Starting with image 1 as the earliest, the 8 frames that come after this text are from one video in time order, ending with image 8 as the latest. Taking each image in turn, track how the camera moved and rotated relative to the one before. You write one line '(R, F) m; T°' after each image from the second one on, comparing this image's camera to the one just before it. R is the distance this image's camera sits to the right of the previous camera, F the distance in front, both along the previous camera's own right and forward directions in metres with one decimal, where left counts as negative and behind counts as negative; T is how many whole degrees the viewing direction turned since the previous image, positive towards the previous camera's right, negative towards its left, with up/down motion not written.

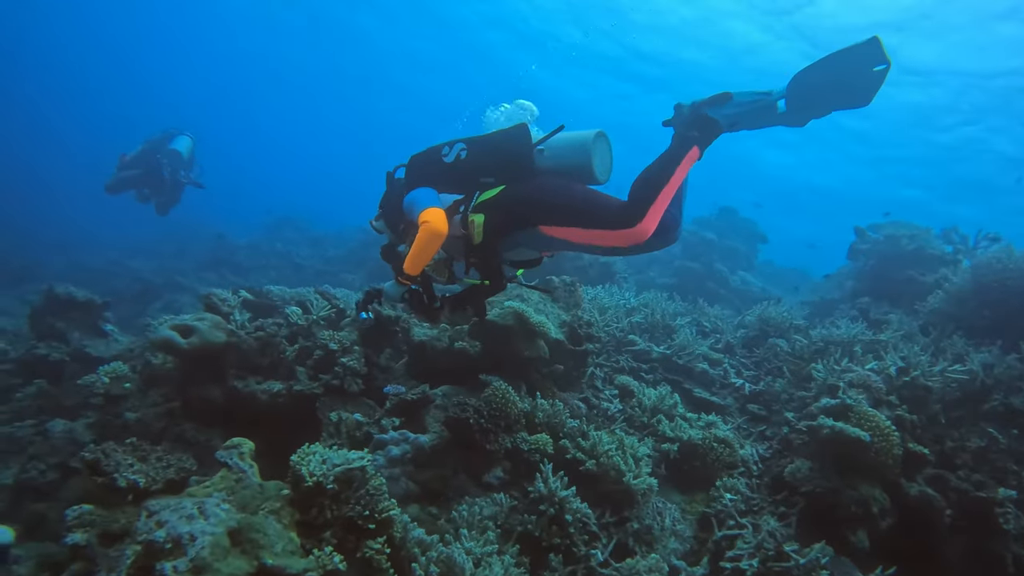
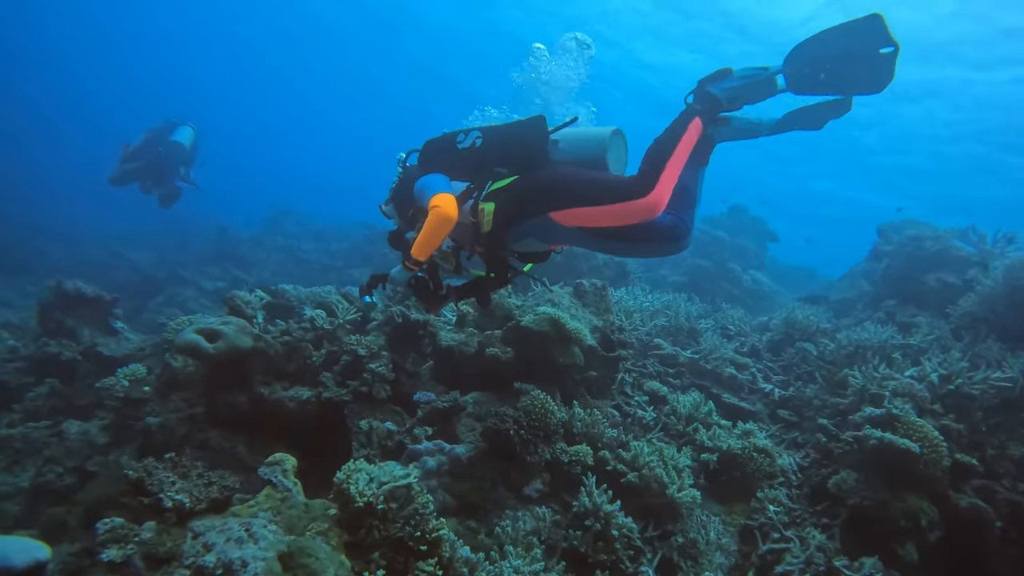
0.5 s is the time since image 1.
(-0.3, +0.1) m; +1°
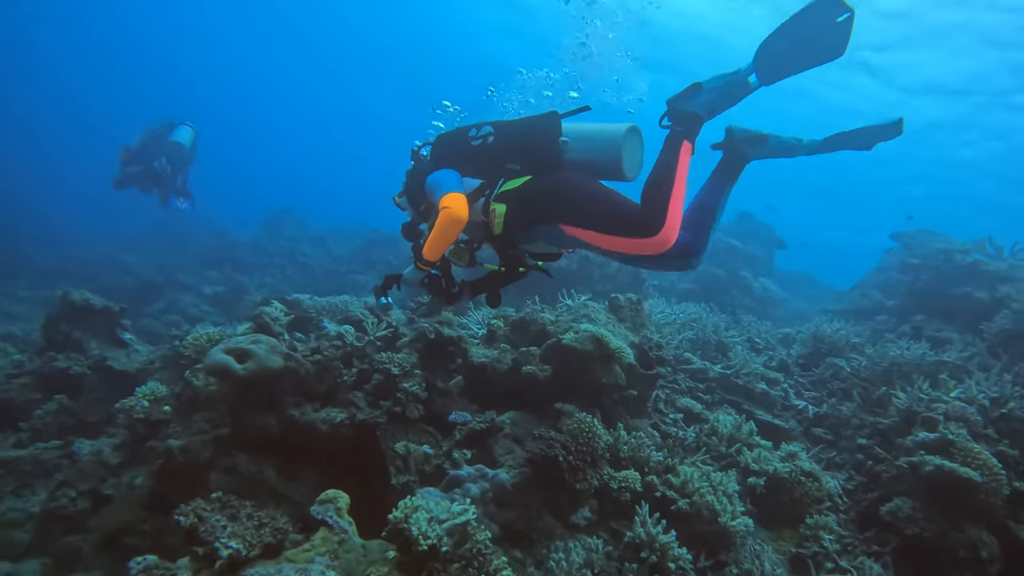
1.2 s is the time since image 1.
(-0.4, +0.2) m; +1°
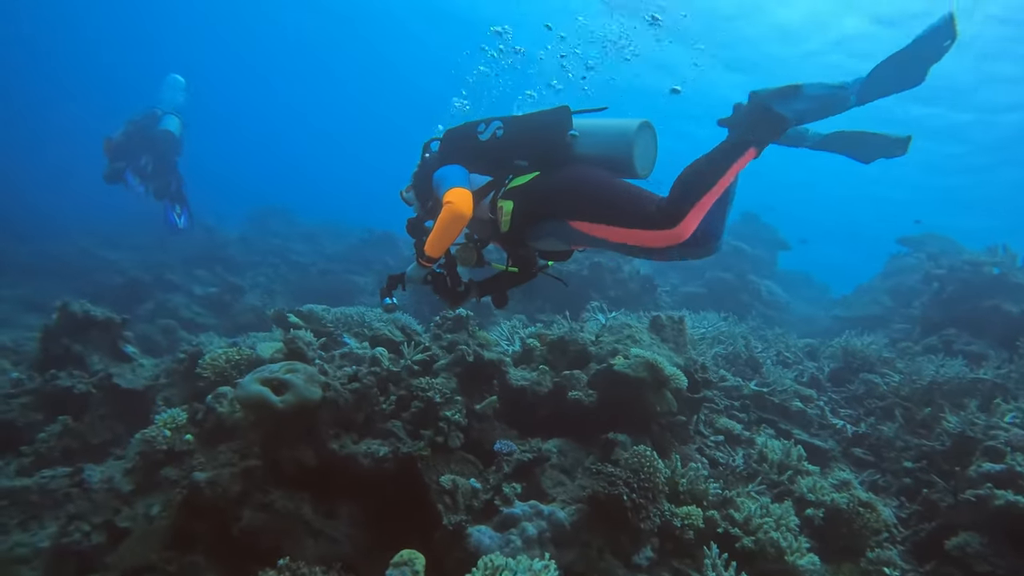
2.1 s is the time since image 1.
(-0.5, +0.3) m; +2°
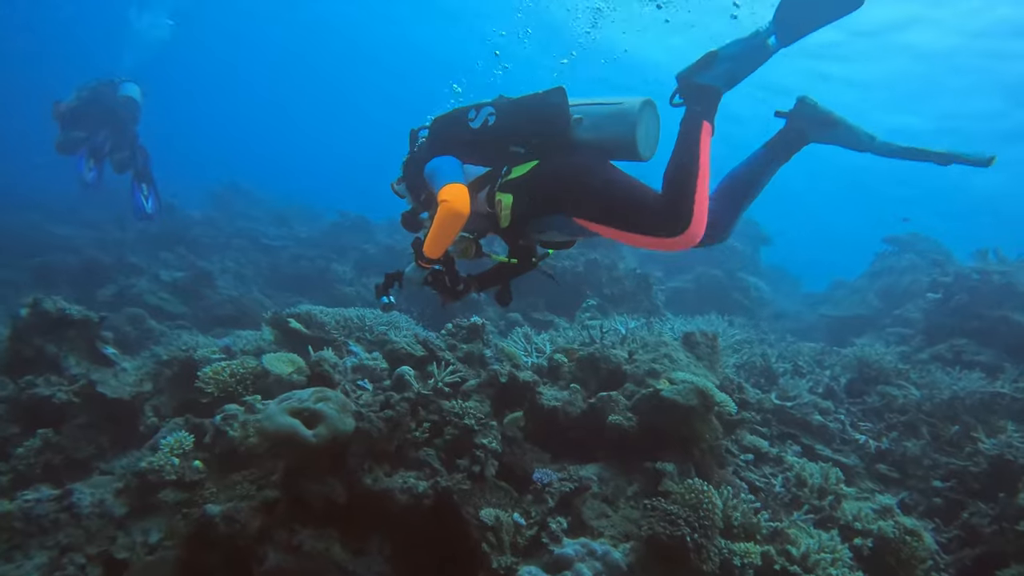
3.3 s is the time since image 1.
(-0.6, +0.4) m; +4°
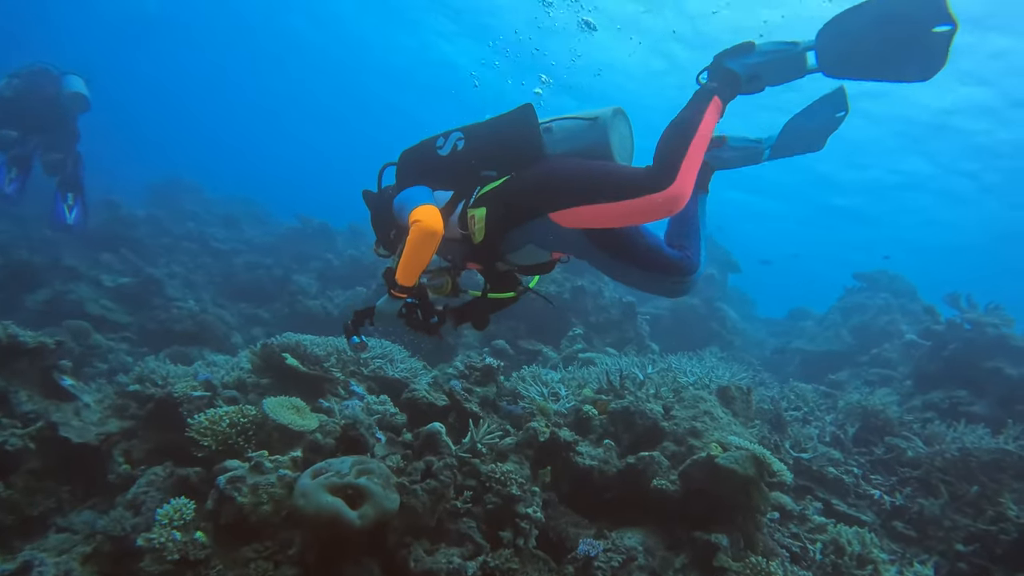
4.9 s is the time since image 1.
(-0.7, +0.4) m; +6°
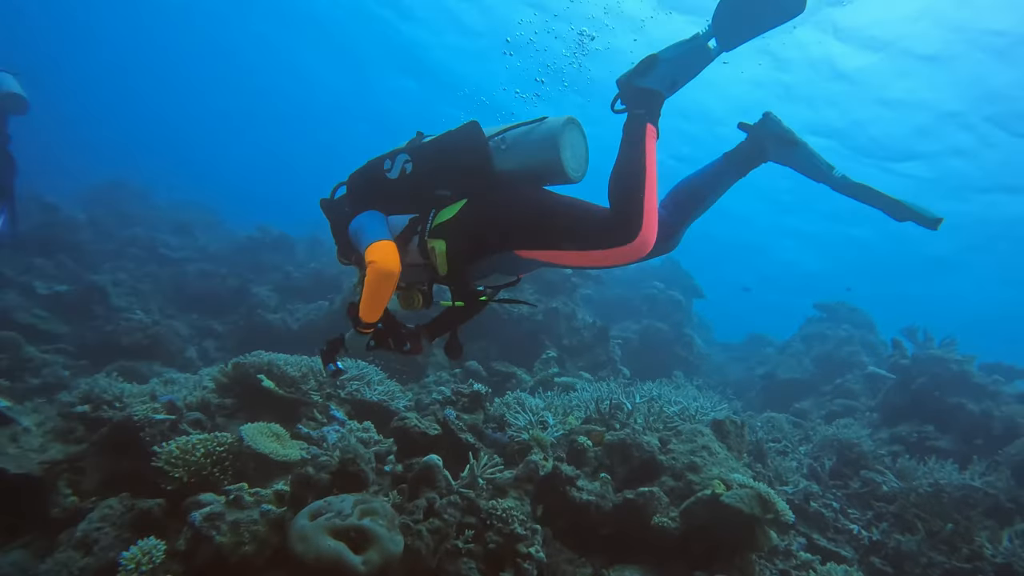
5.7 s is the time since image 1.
(-0.4, +0.2) m; +4°
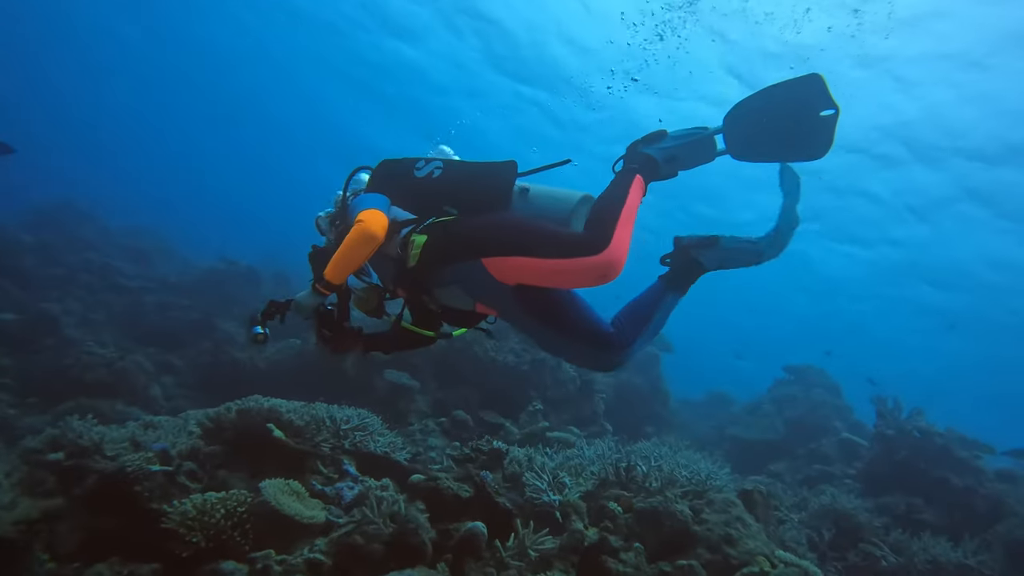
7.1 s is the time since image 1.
(-0.7, +0.2) m; +5°
